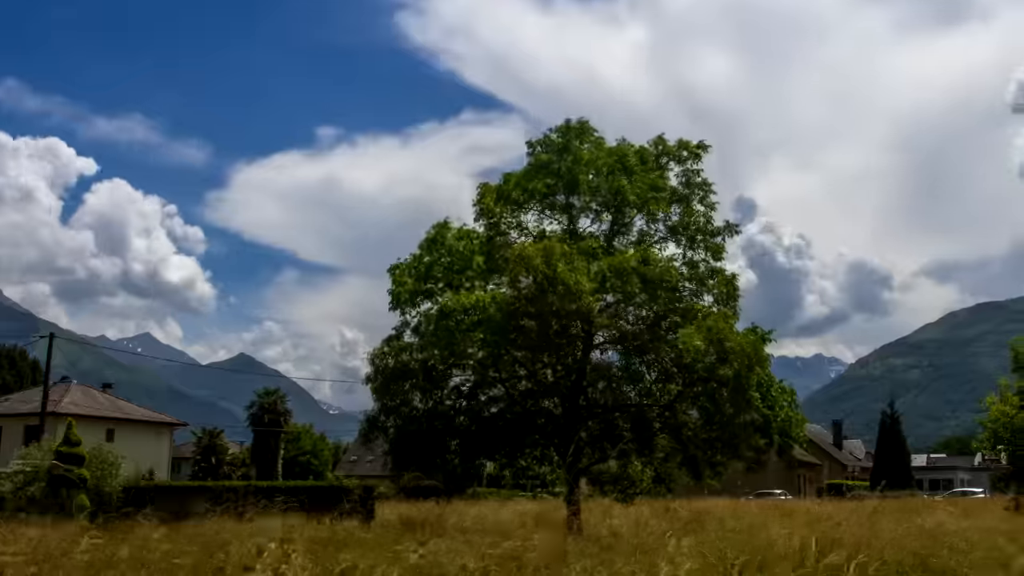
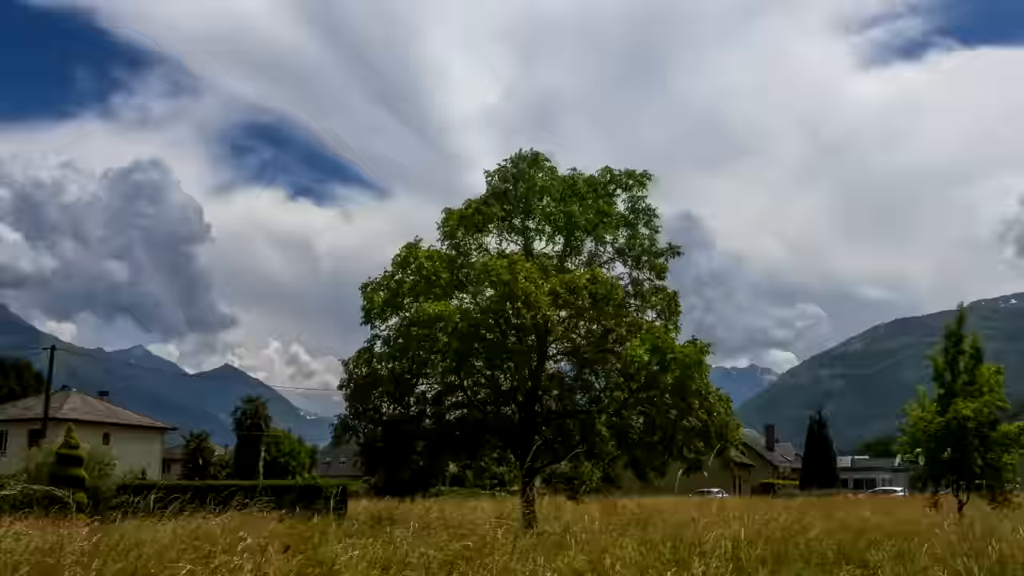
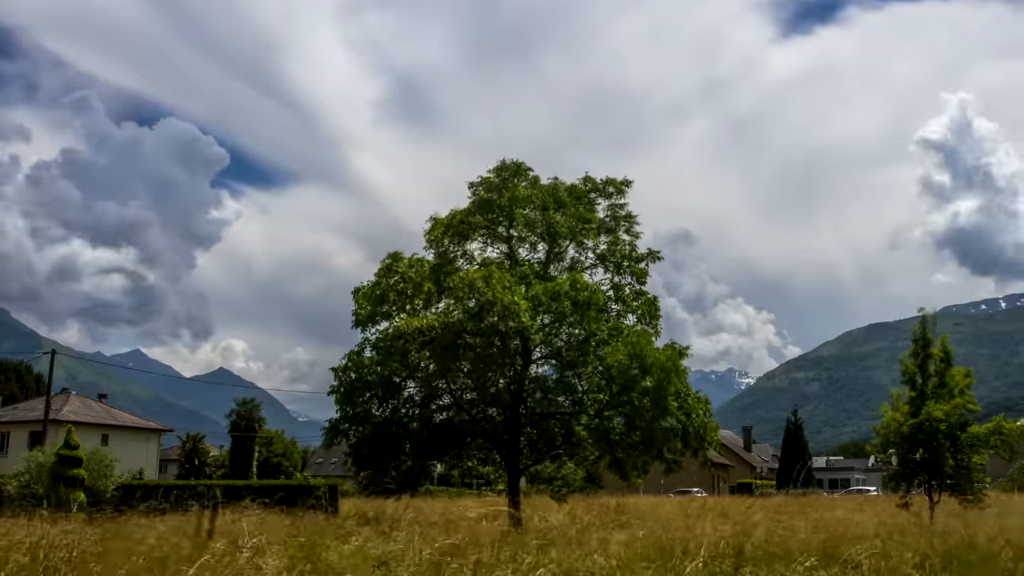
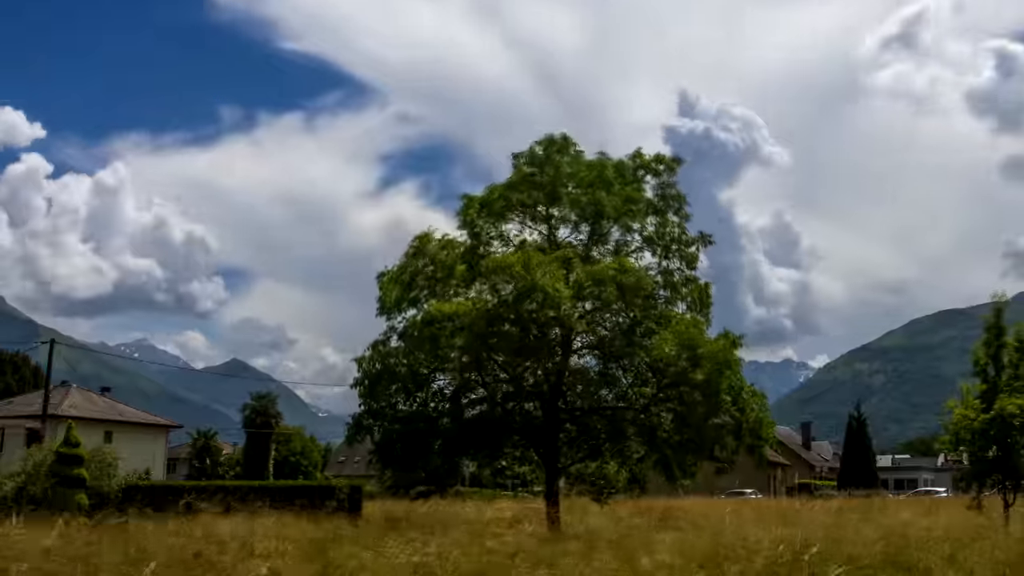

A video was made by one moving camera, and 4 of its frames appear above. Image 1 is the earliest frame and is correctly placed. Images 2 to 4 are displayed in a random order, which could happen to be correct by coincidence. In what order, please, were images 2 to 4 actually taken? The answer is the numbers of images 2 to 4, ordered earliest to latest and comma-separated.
4, 2, 3
